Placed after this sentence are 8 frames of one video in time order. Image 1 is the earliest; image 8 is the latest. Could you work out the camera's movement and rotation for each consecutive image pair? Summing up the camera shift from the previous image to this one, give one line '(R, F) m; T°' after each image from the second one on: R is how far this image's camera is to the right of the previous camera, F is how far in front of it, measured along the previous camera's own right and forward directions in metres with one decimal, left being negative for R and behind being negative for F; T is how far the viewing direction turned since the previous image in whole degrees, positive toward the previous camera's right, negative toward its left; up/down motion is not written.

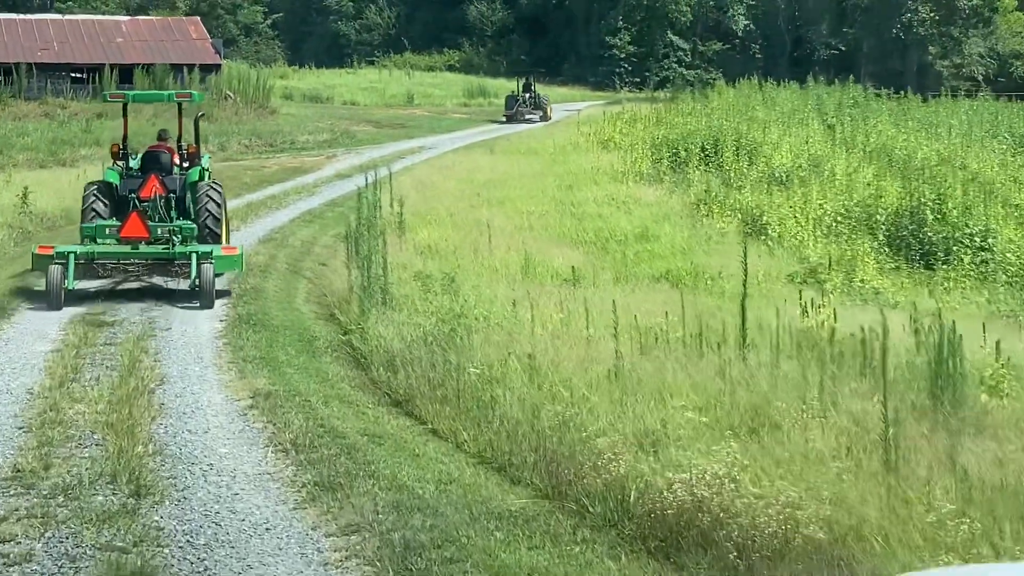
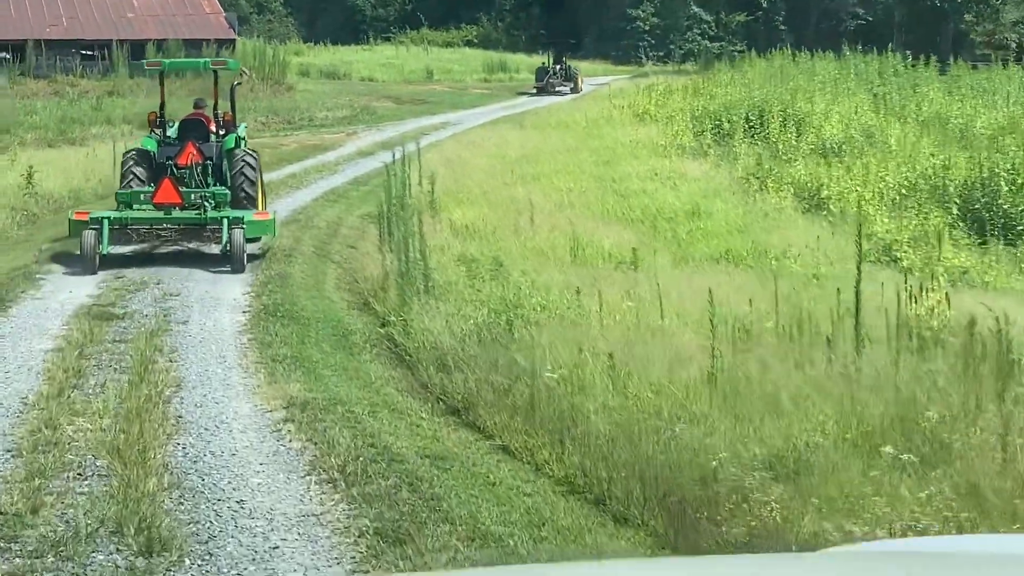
(-0.3, +1.2) m; -1°
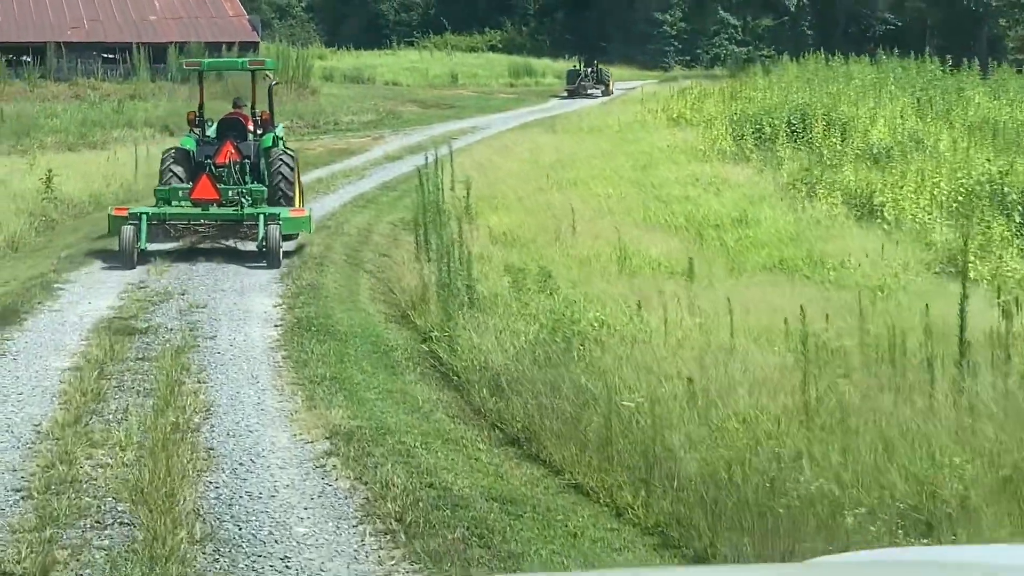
(-0.2, +0.7) m; -1°
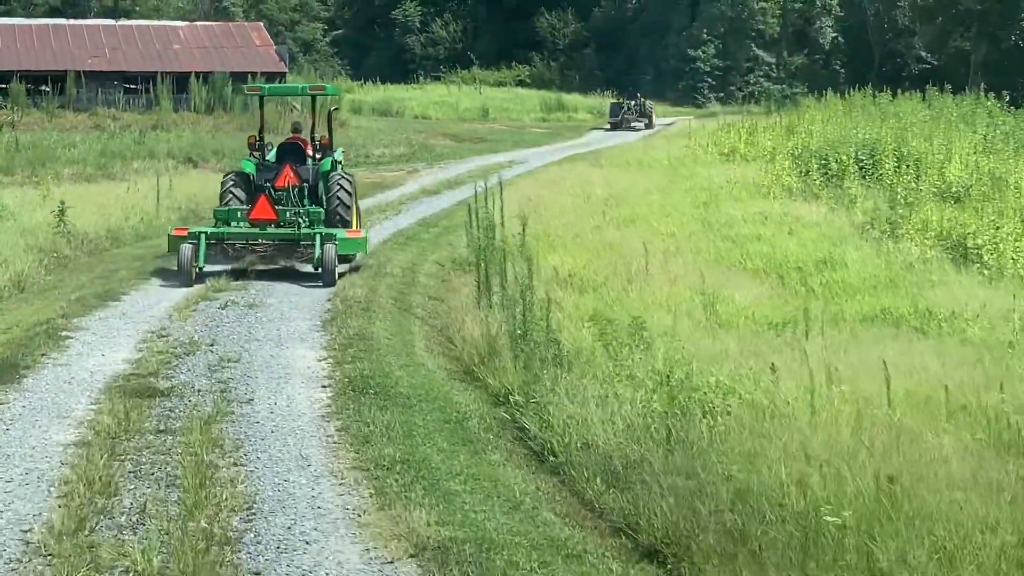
(-0.4, +1.5) m; -1°
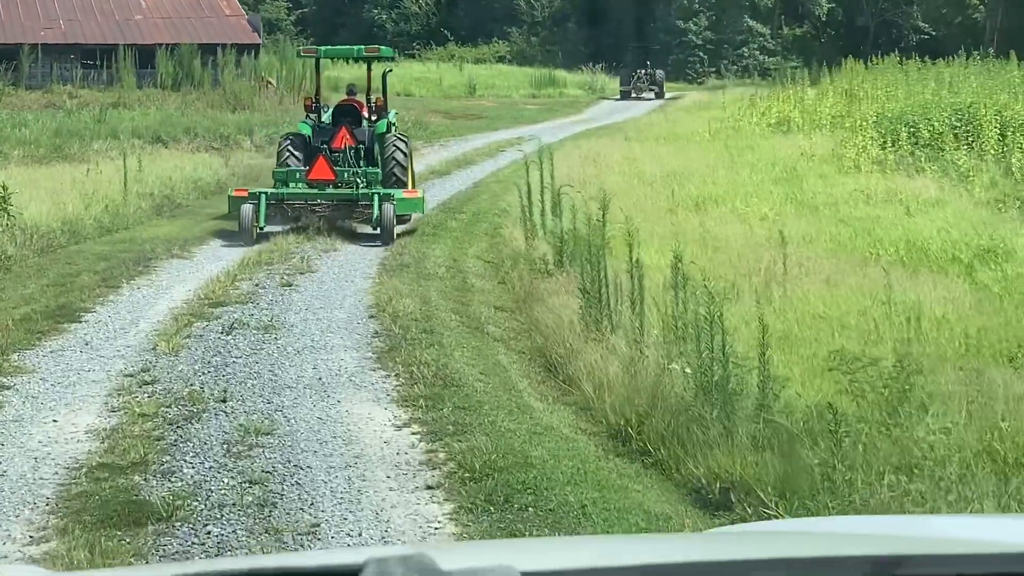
(-0.7, +3.1) m; +1°
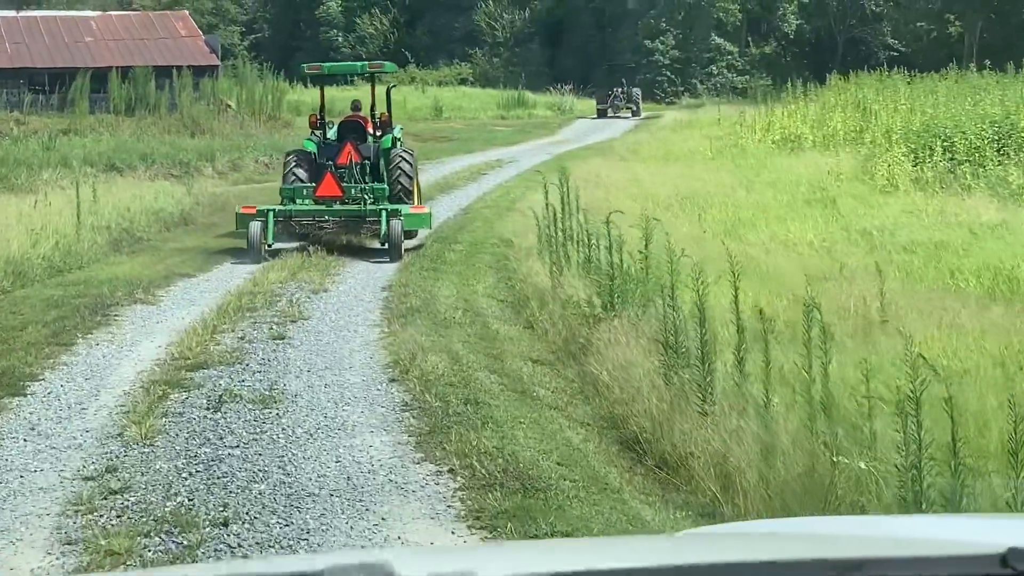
(-0.4, +1.7) m; +2°
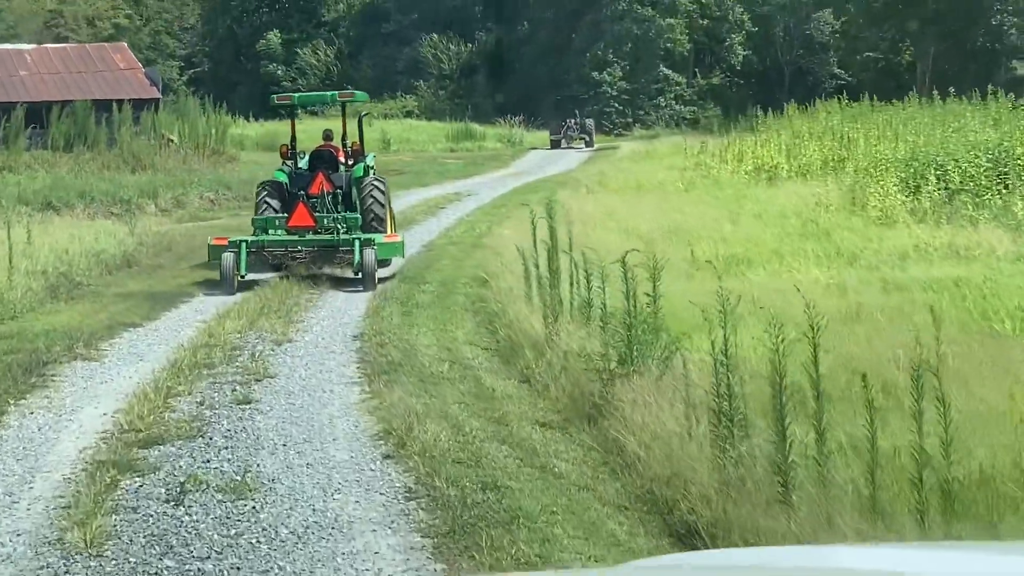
(-0.3, +1.1) m; +2°
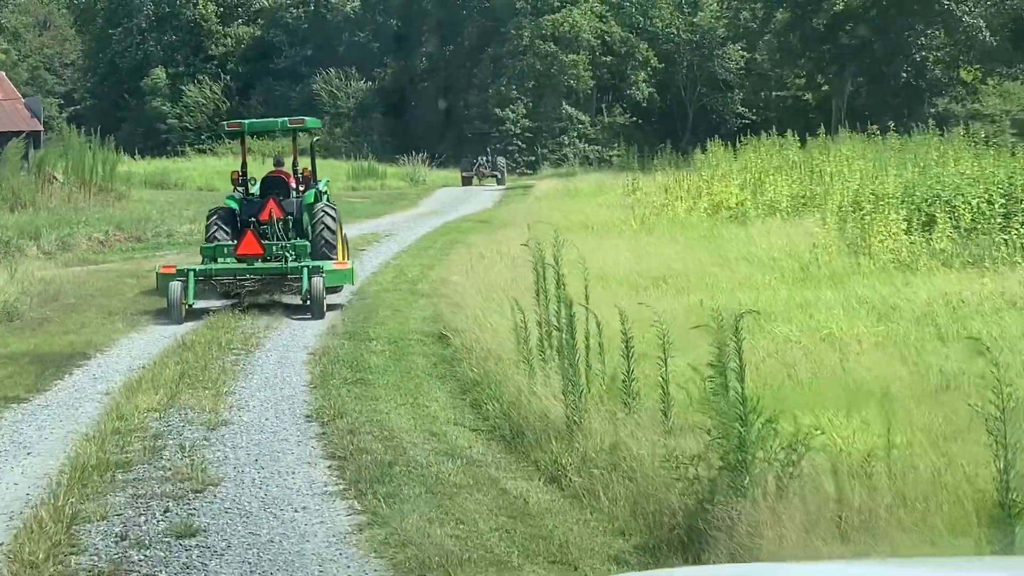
(-0.5, +2.1) m; +4°
